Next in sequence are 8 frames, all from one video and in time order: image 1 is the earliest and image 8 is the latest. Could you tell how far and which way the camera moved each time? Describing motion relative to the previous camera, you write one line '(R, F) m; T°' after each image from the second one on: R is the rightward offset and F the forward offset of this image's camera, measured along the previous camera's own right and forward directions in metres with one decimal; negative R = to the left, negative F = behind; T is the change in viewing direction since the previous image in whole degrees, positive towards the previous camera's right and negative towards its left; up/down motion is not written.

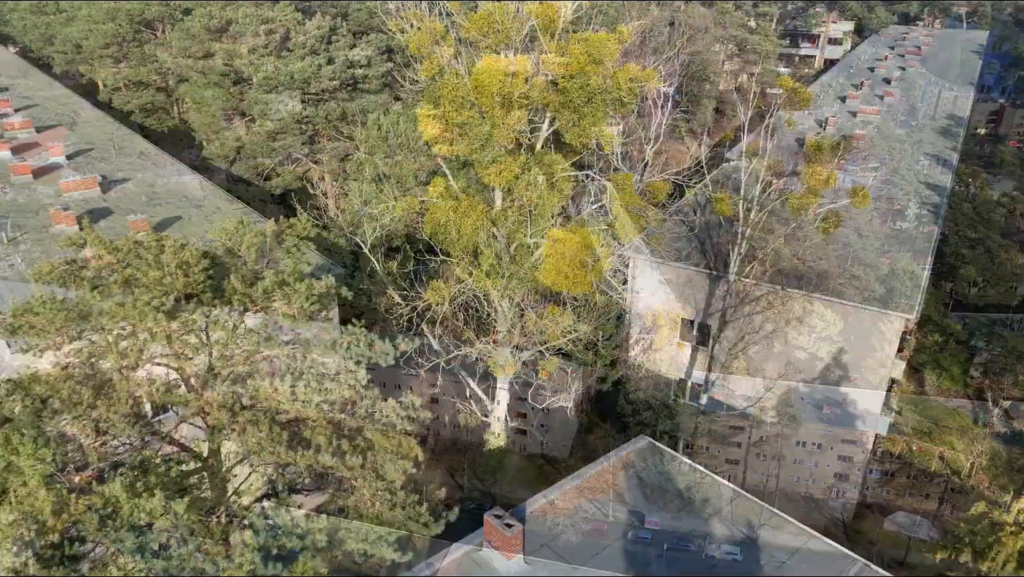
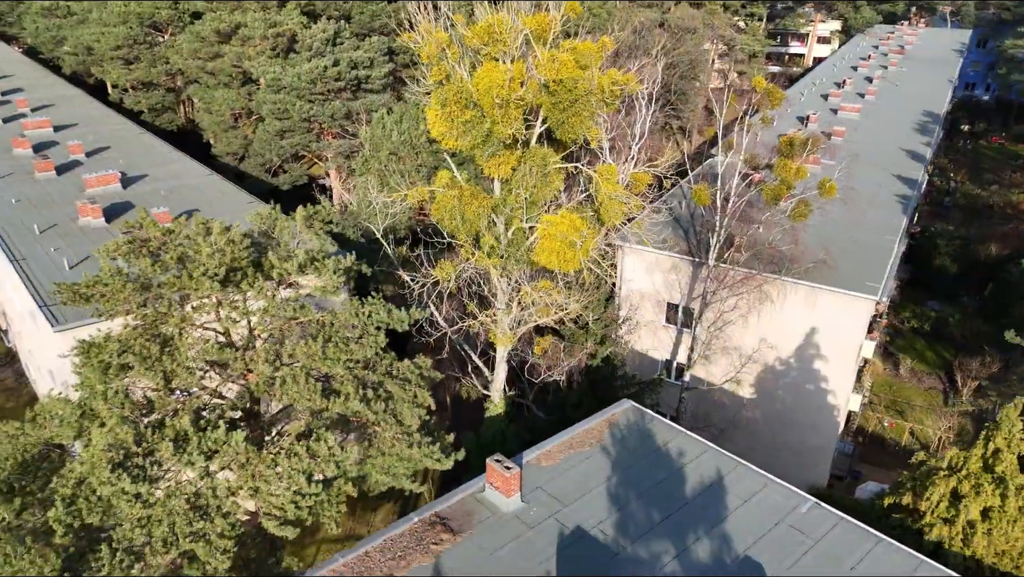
(0.0, -0.8) m; 0°
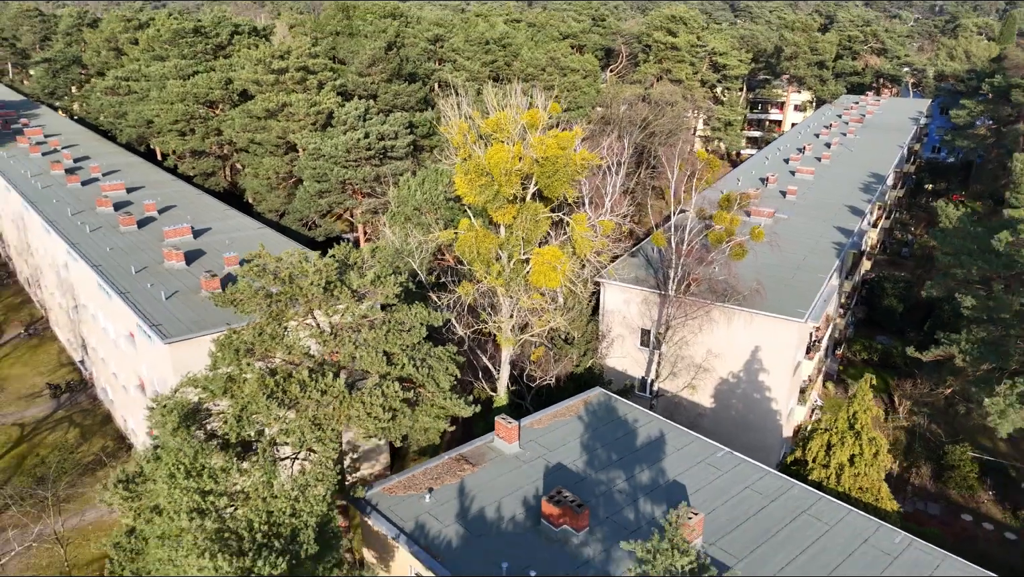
(0.0, -2.7) m; 0°
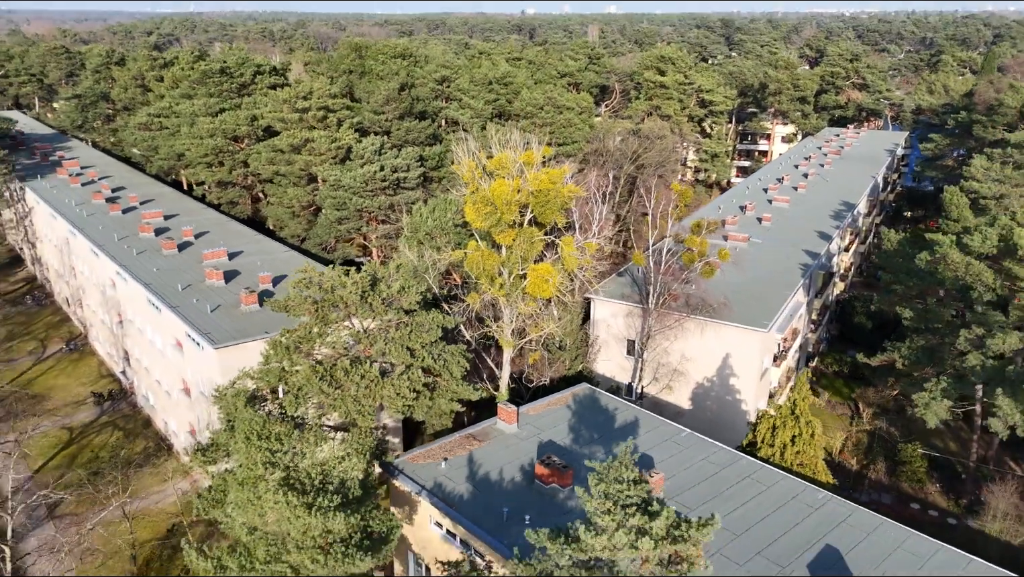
(0.0, -1.9) m; 0°
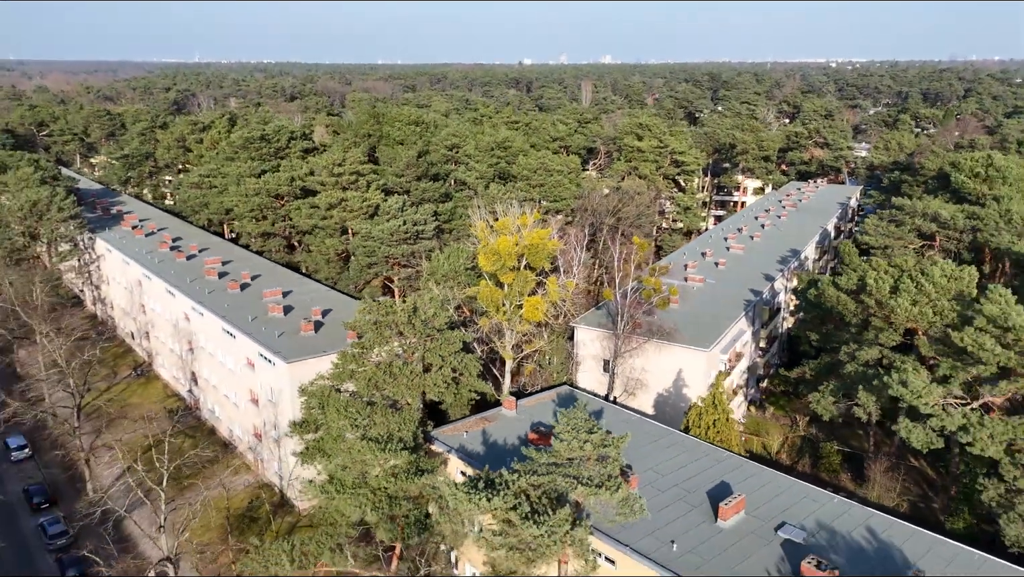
(0.0, -4.4) m; 0°
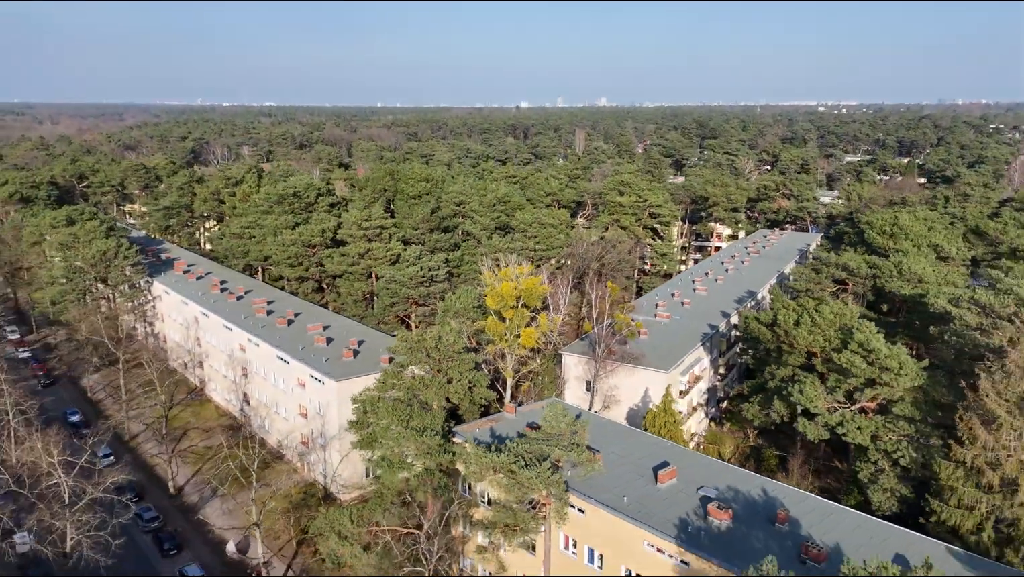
(-0.1, -5.0) m; 0°
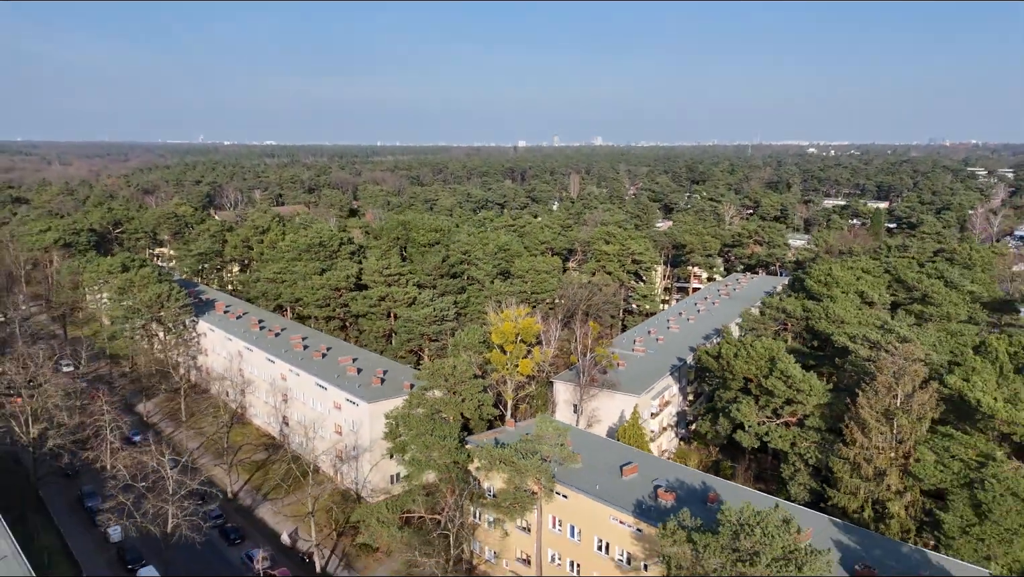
(-0.1, -5.4) m; 0°
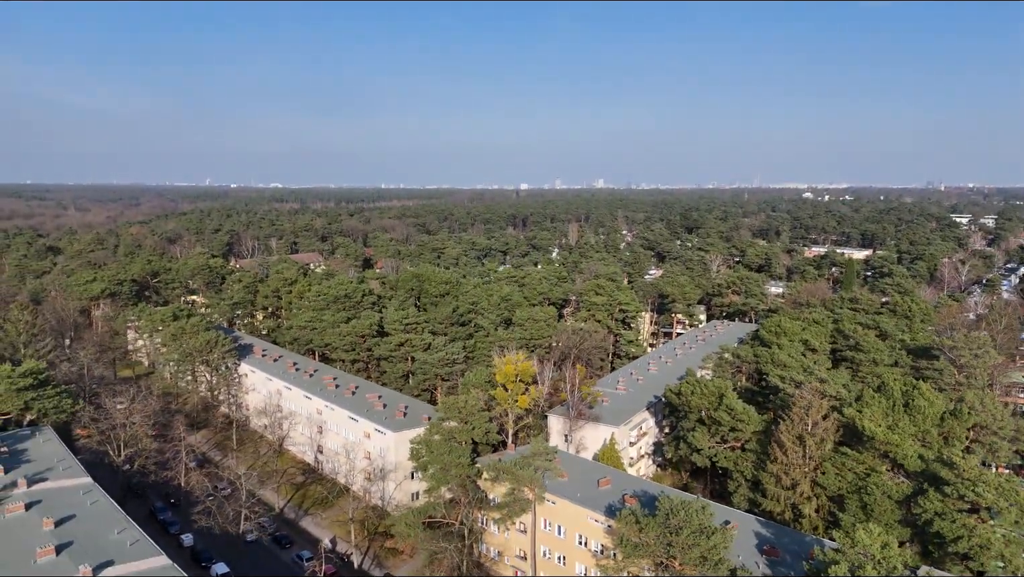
(+0.1, -6.2) m; 0°
